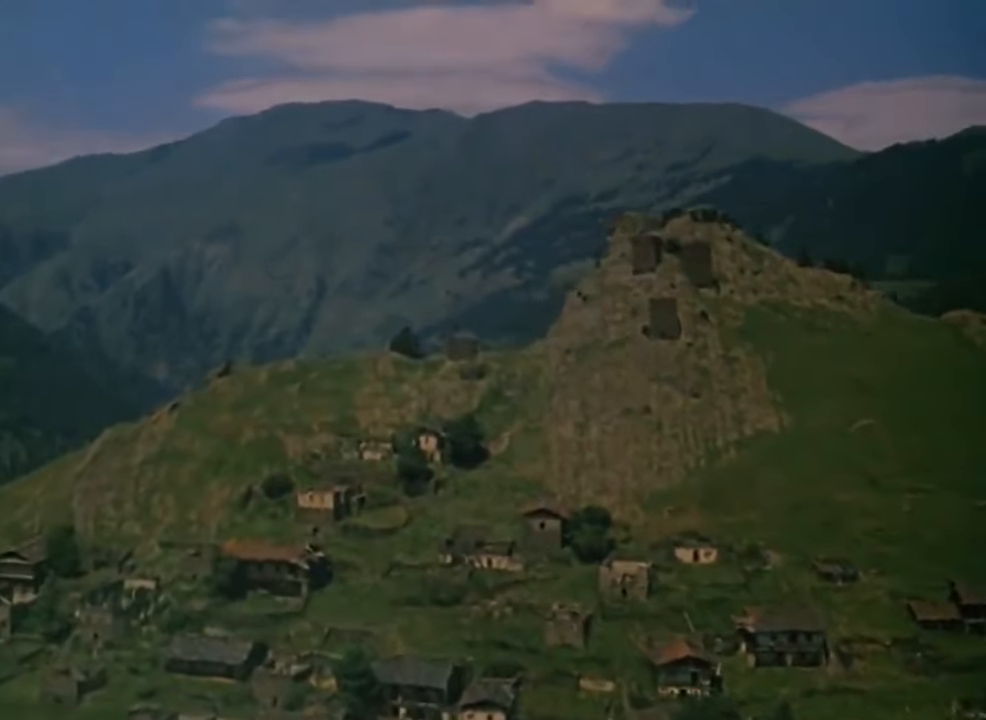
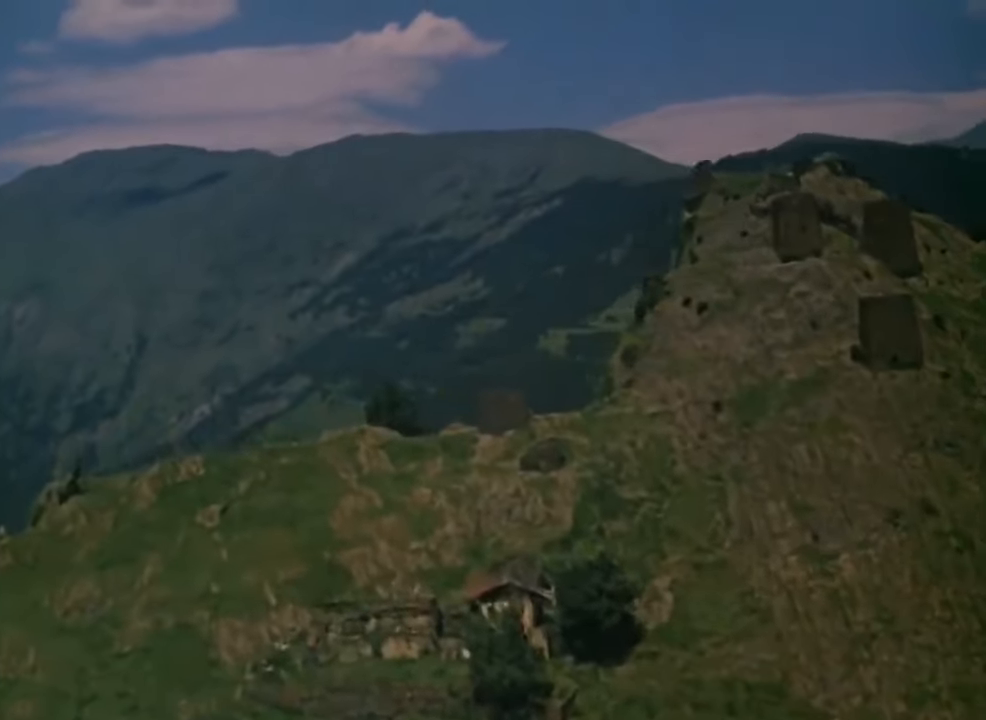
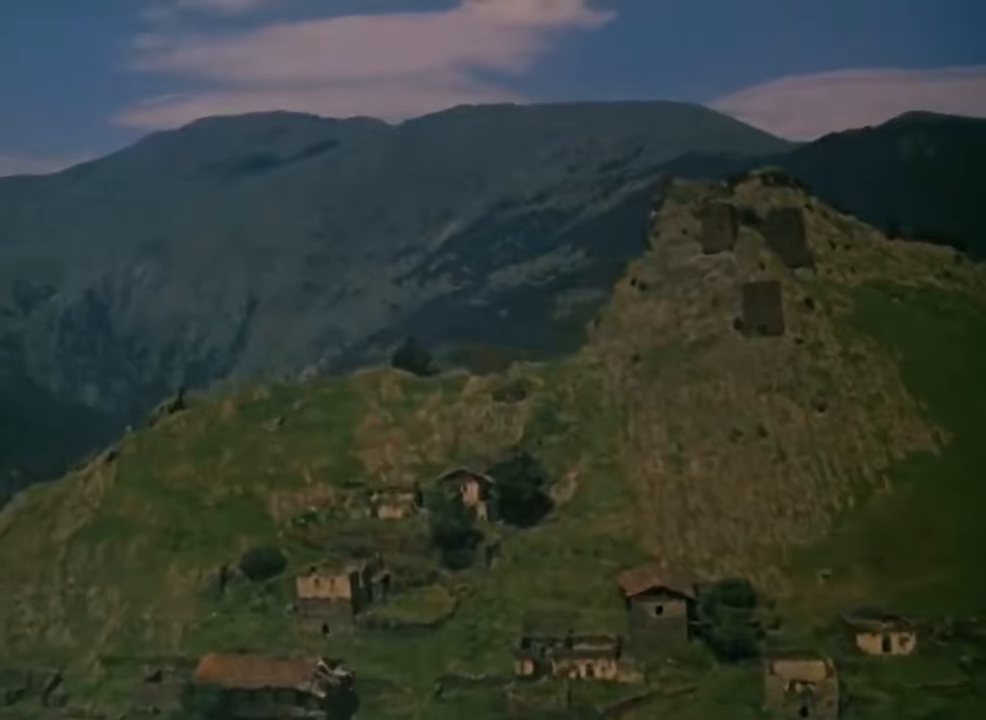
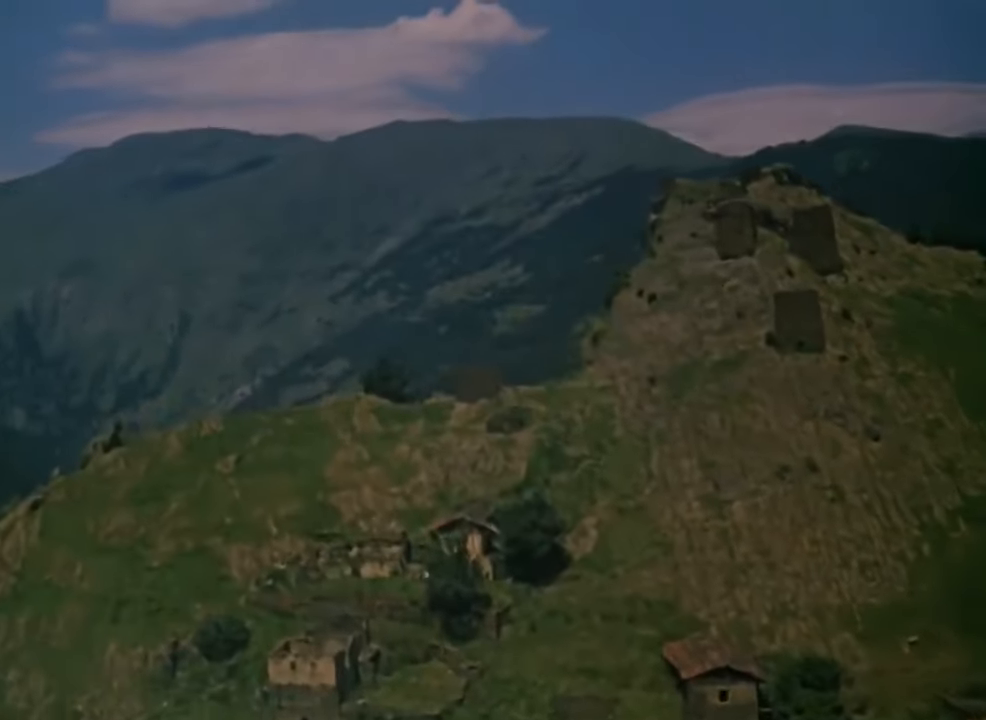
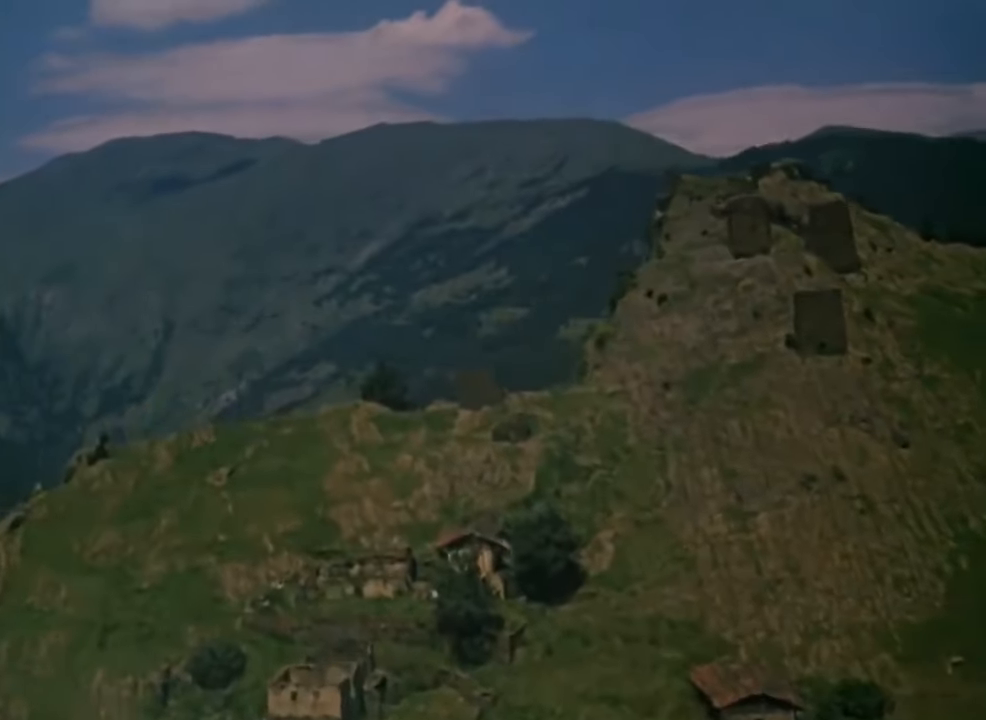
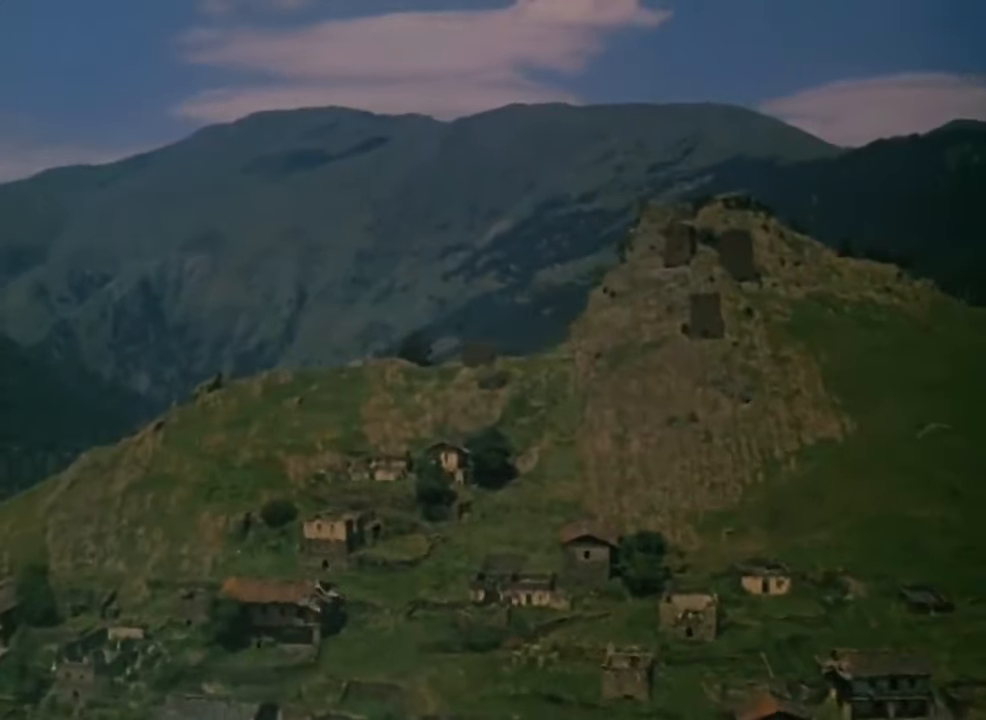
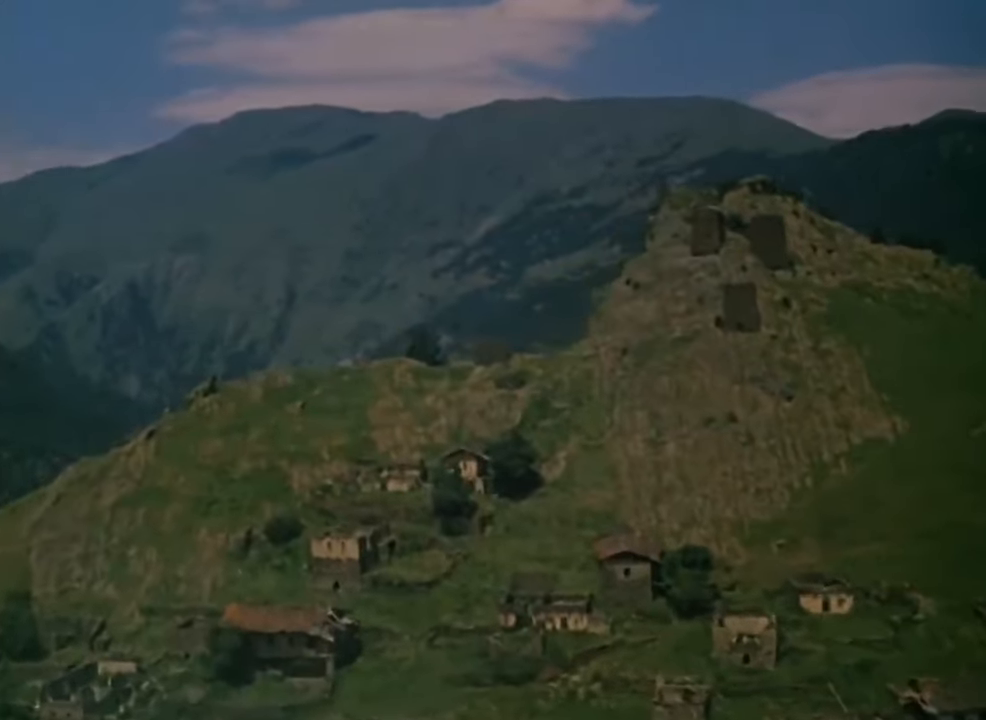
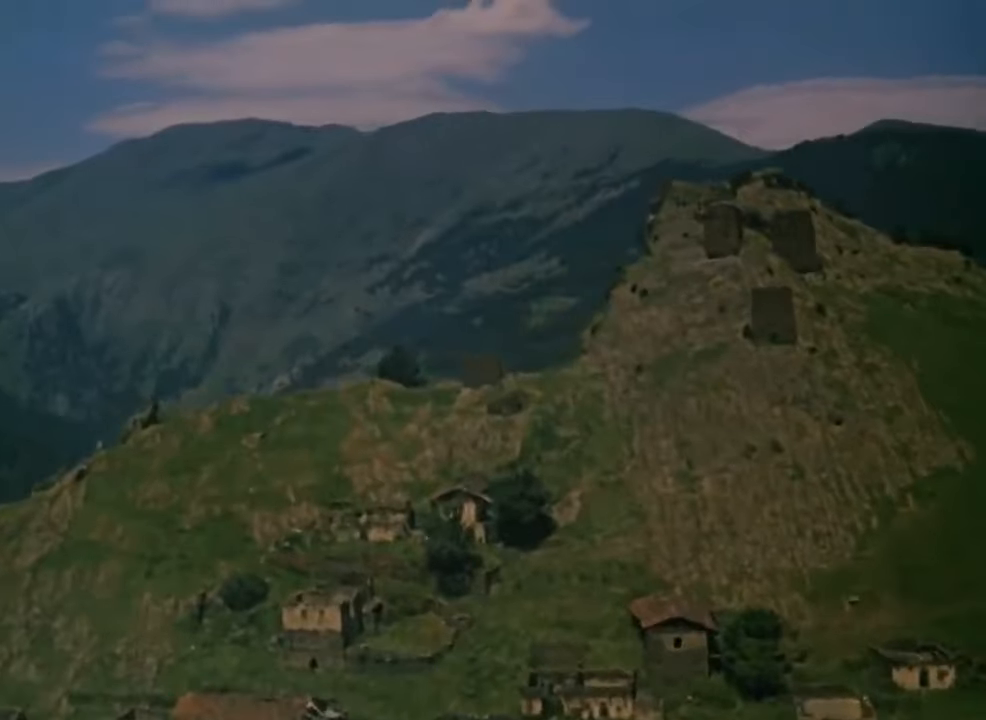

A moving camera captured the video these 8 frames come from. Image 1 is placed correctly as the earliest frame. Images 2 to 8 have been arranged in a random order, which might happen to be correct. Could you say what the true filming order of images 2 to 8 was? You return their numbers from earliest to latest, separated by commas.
6, 7, 3, 8, 4, 5, 2
